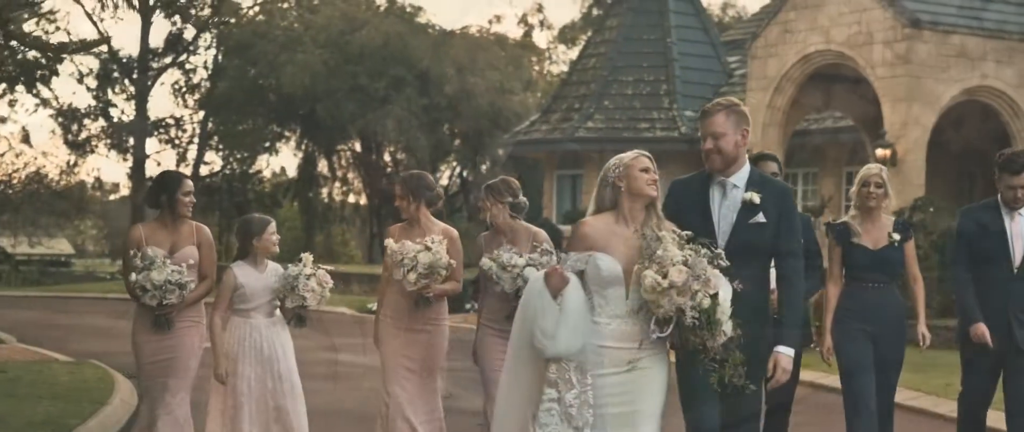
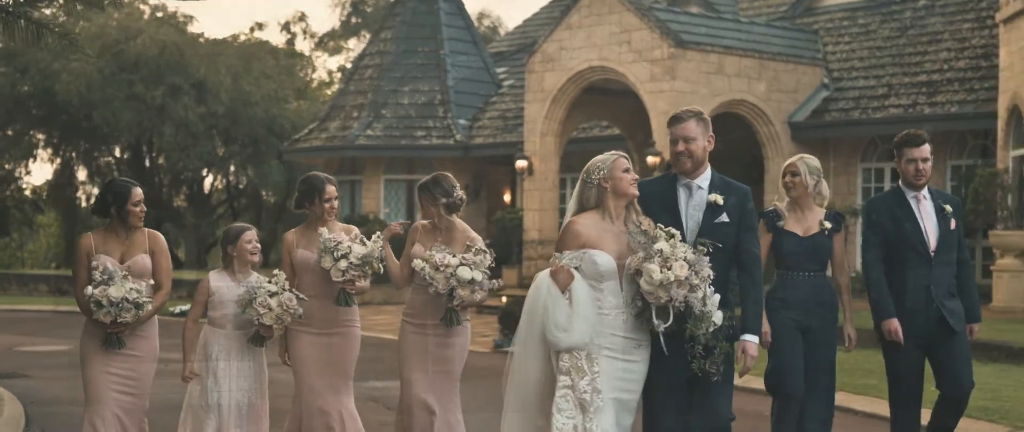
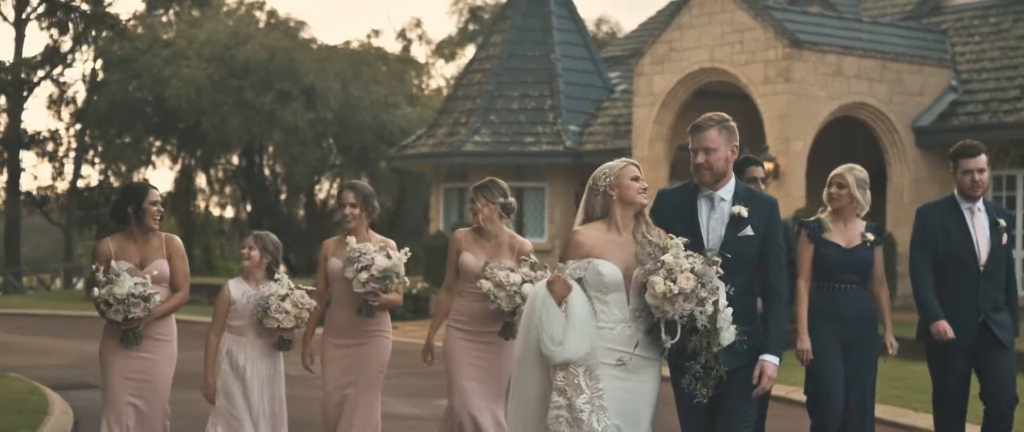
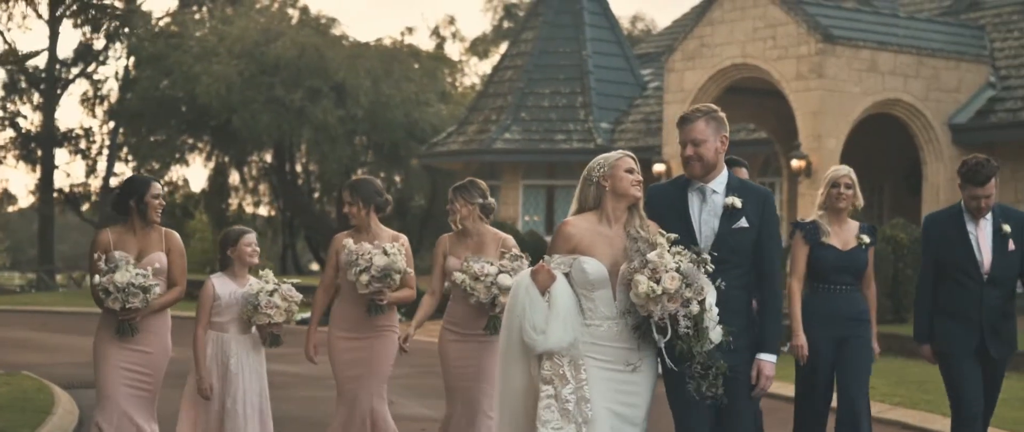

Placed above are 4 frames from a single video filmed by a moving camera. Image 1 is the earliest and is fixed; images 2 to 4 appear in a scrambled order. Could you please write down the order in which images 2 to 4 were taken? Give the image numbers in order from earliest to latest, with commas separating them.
4, 3, 2
